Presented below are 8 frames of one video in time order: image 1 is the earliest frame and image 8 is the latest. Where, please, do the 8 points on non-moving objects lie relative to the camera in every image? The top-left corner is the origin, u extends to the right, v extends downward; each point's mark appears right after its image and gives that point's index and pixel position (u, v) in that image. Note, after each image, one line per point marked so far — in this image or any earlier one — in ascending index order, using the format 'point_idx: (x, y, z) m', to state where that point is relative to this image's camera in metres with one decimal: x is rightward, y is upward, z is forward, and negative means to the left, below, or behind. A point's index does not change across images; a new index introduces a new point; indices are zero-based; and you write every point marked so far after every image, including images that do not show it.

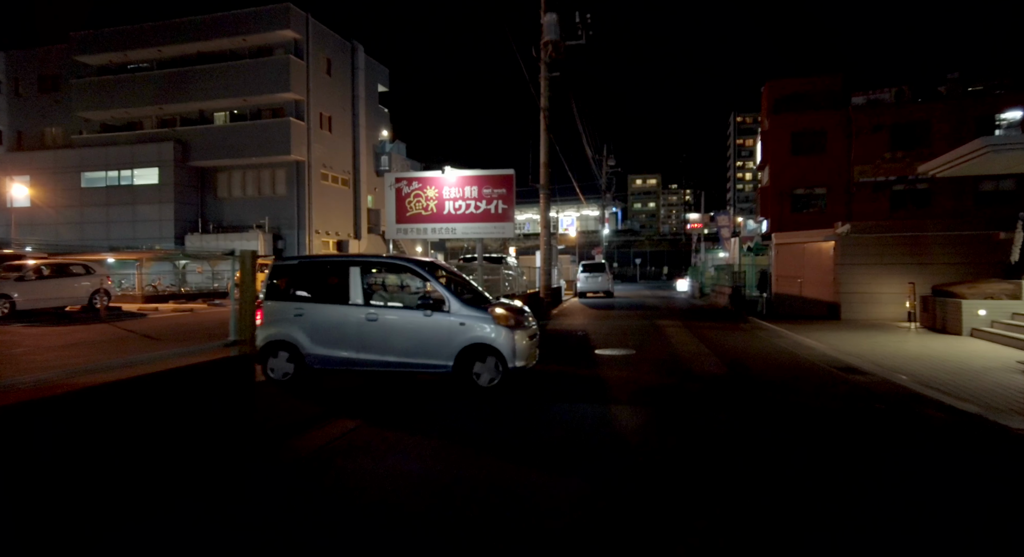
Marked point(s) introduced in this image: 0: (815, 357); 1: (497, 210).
0: (+6.1, -1.6, +10.9) m
1: (-0.5, +2.1, +16.5) m
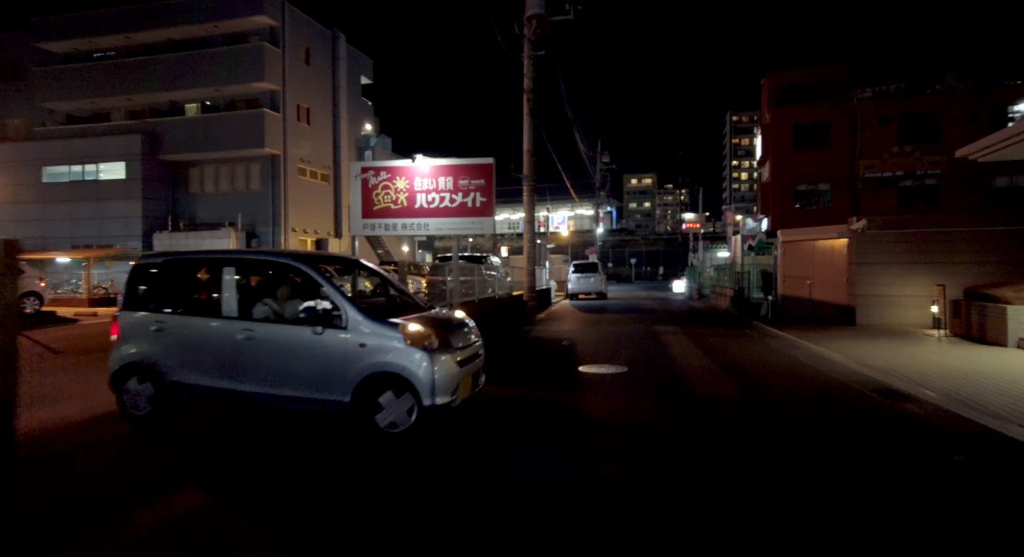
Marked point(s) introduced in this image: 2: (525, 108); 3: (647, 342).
0: (+5.6, -1.6, +9.3) m
1: (-1.1, +2.1, +14.8) m
2: (+0.4, +4.9, +15.6) m
3: (+3.0, -1.5, +12.3) m
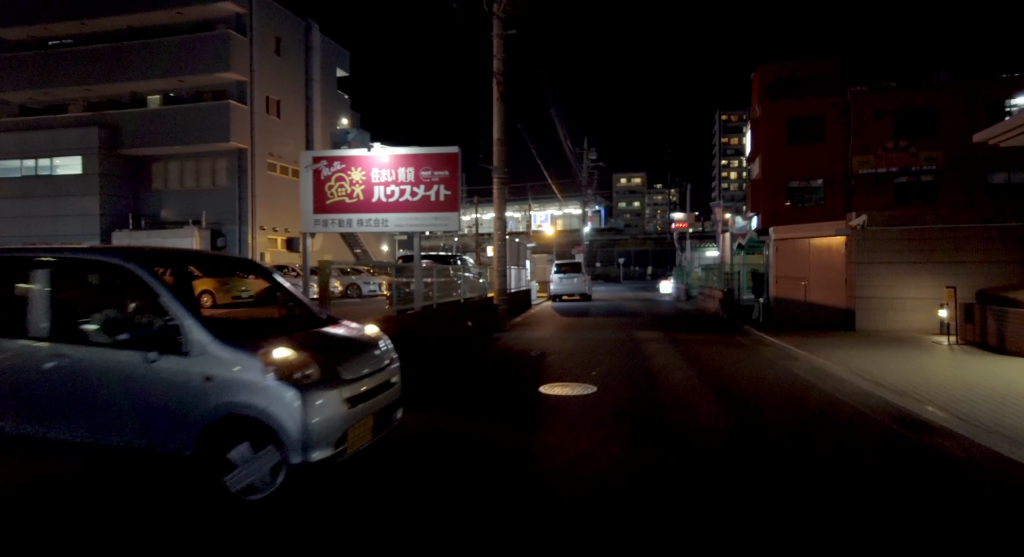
0: (+4.9, -1.7, +8.0) m
1: (-1.8, +2.0, +13.4) m
2: (-0.4, +4.9, +14.2) m
3: (+2.3, -1.5, +11.0) m
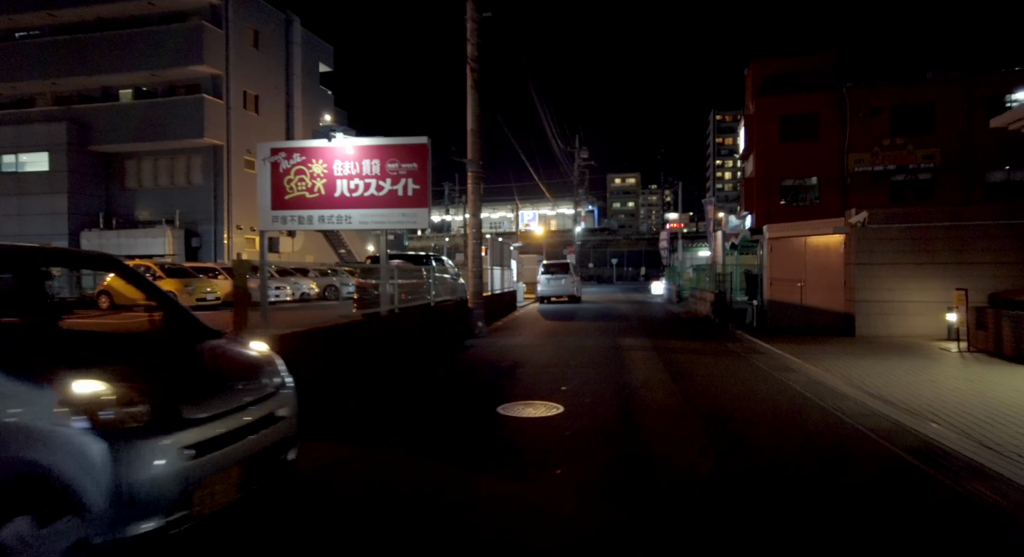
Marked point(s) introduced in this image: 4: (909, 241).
0: (+4.4, -1.7, +7.1) m
1: (-2.4, +2.0, +12.4) m
2: (-1.0, +4.8, +13.2) m
3: (+1.7, -1.6, +10.0) m
4: (+8.8, +0.8, +12.2) m
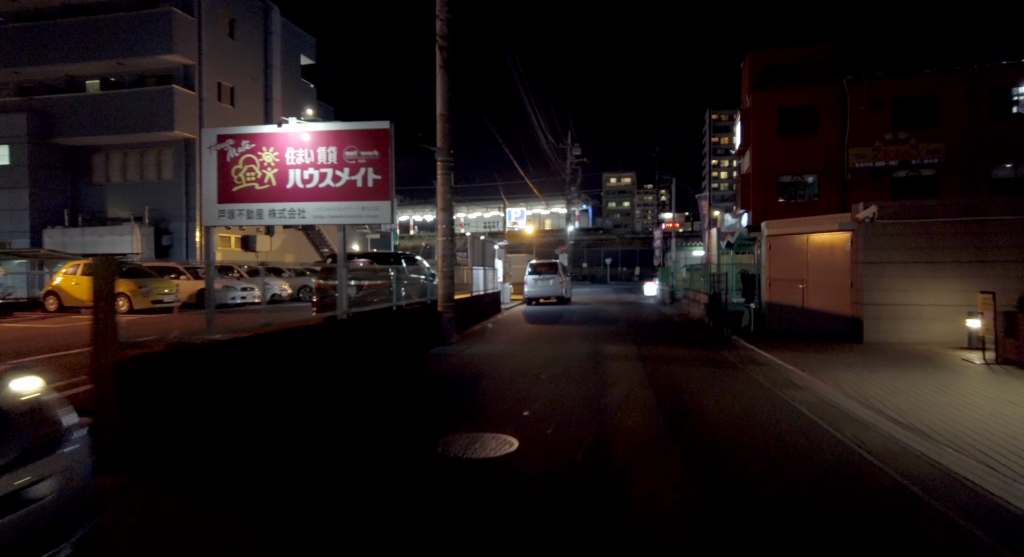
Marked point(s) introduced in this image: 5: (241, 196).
0: (+3.9, -1.7, +5.9) m
1: (-3.0, +2.0, +11.2) m
2: (-1.6, +4.8, +12.0) m
3: (+1.2, -1.6, +8.8) m
4: (+8.2, +0.8, +11.0) m
5: (-5.6, +1.7, +11.3) m
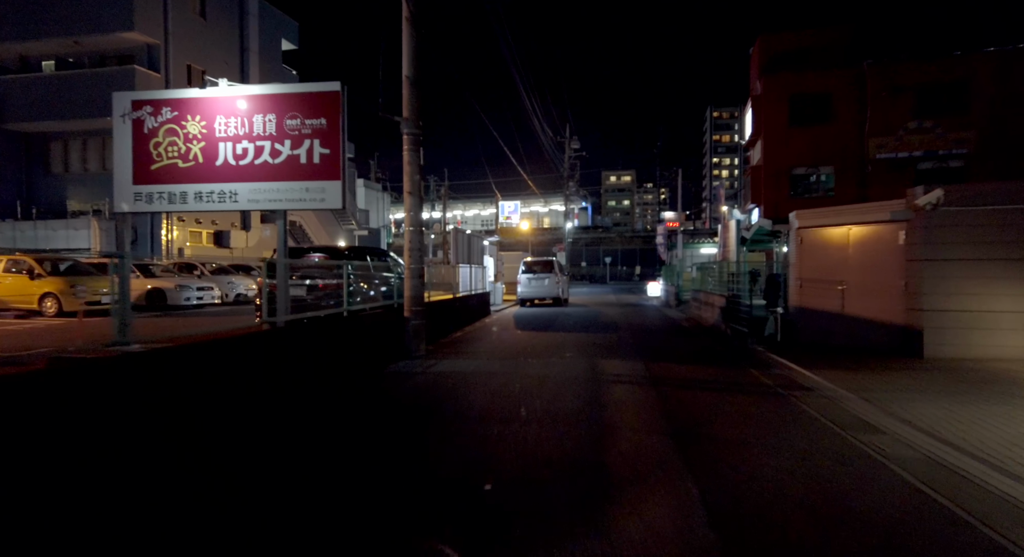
0: (+3.5, -1.7, +3.8) m
1: (-3.3, +2.0, +9.1) m
2: (-1.9, +4.8, +9.9) m
3: (+0.9, -1.6, +6.7) m
4: (+7.9, +0.8, +8.9) m
5: (-6.0, +1.7, +9.2) m
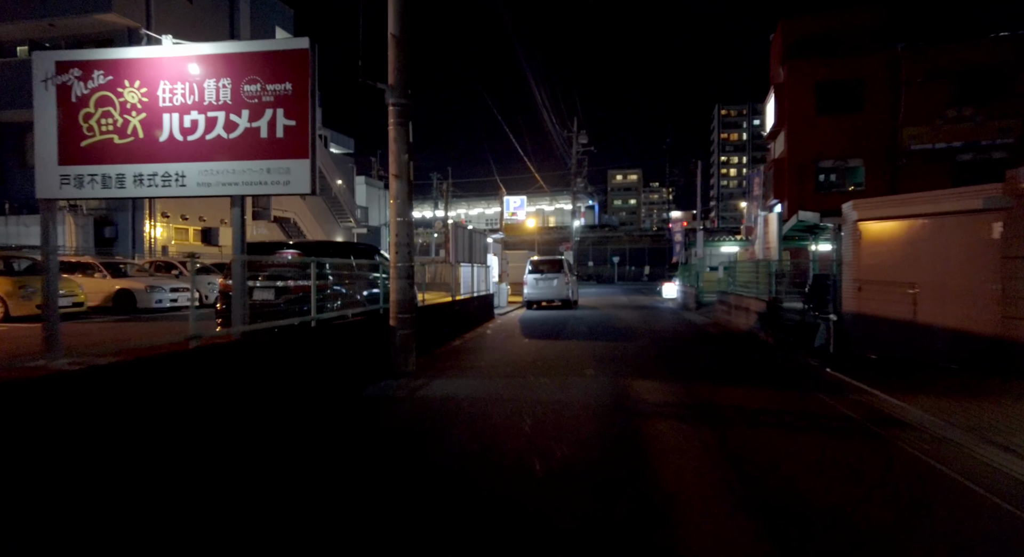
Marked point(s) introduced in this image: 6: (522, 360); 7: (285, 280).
0: (+3.6, -1.8, +2.0) m
1: (-3.2, +2.0, +7.4) m
2: (-1.8, +4.8, +8.2) m
3: (+0.9, -1.6, +5.0) m
4: (+8.0, +0.8, +7.1) m
5: (-5.9, +1.7, +7.6) m
6: (+0.4, -1.4, +10.4) m
7: (-3.5, 0.0, +8.0) m
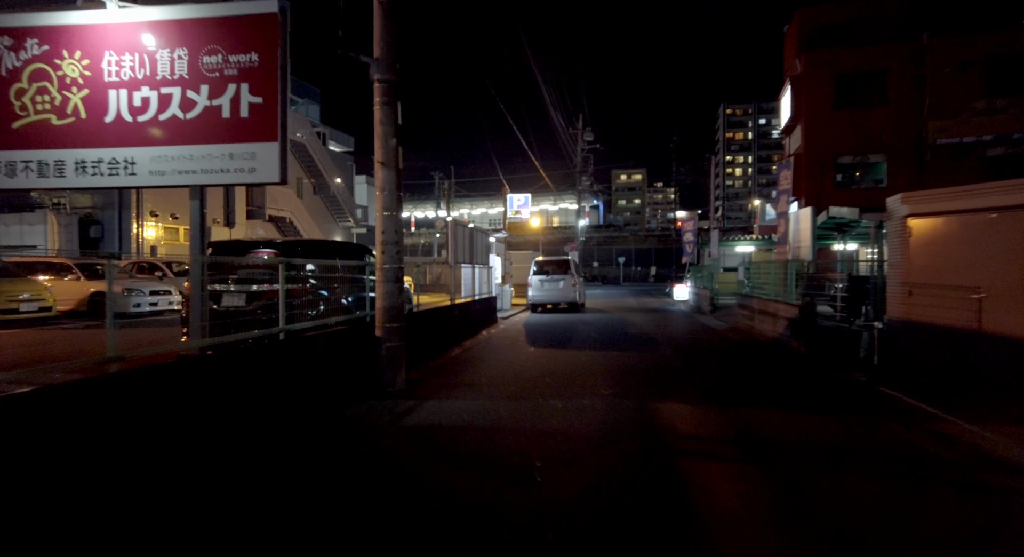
0: (+3.6, -1.8, +0.9) m
1: (-3.1, +1.9, +6.3) m
2: (-1.7, +4.8, +7.1) m
3: (+1.0, -1.6, +3.9) m
4: (+8.1, +0.7, +6.0) m
5: (-5.8, +1.7, +6.5) m
6: (+0.5, -1.5, +9.3) m
7: (-3.4, -0.1, +6.9) m
